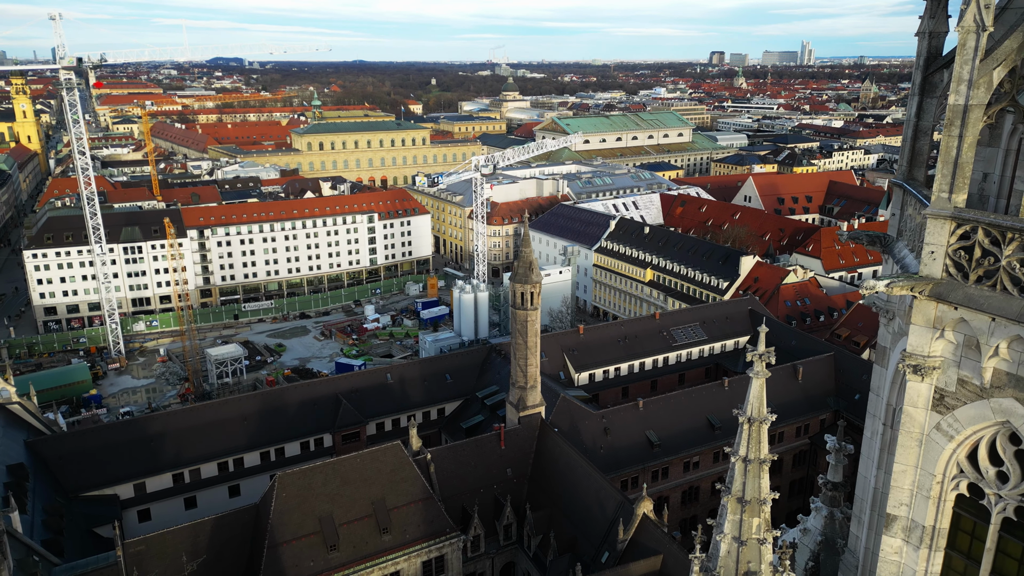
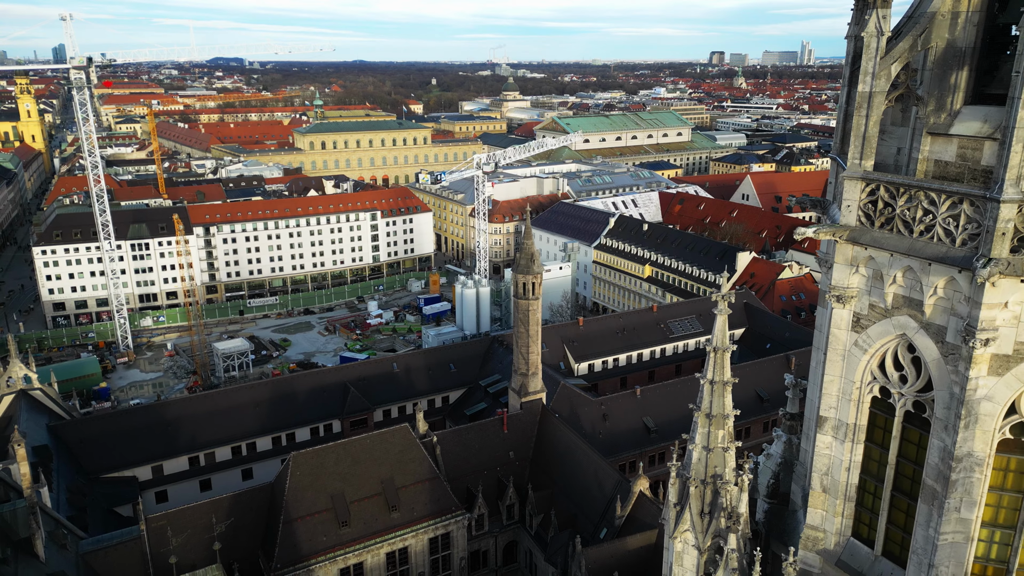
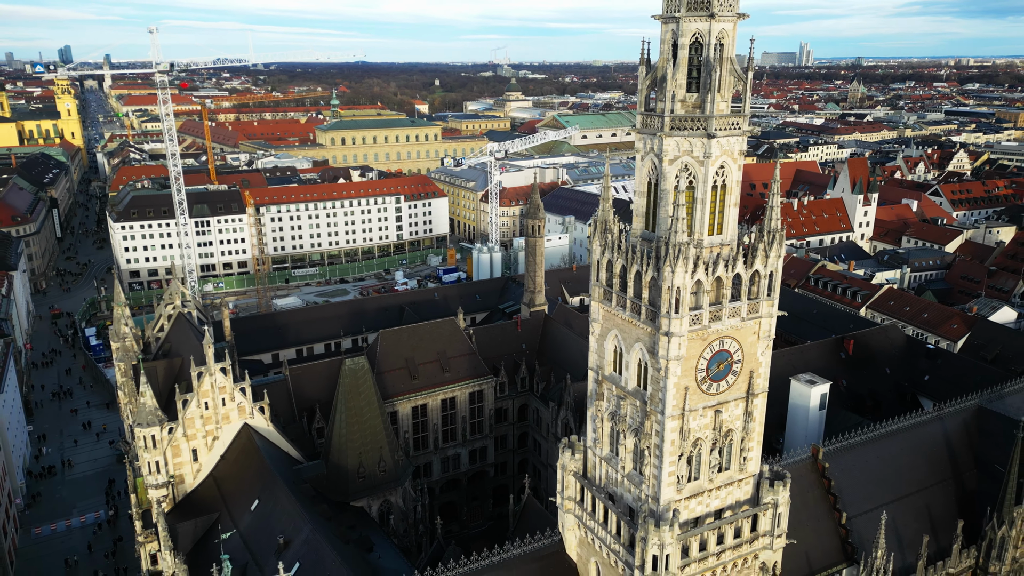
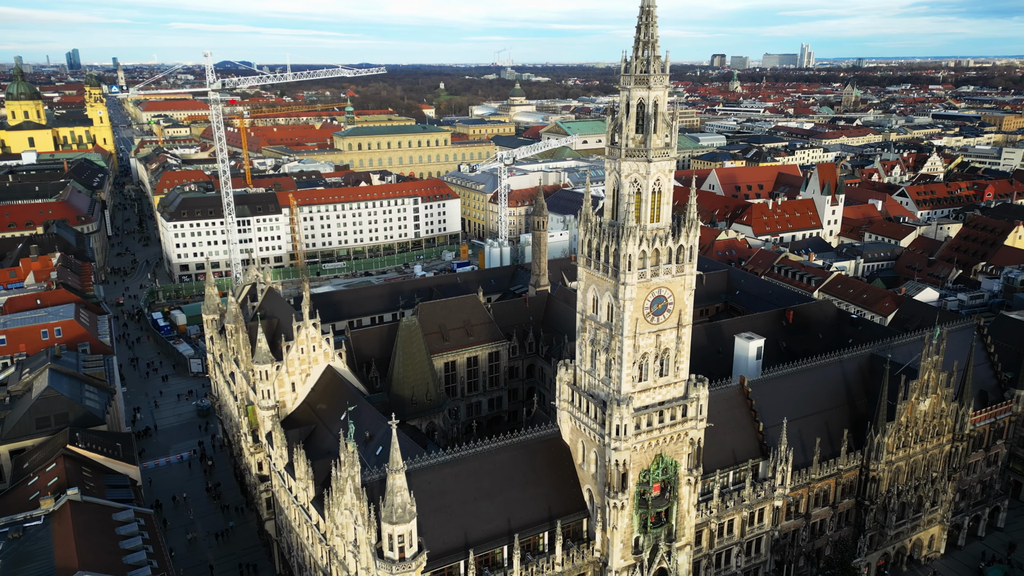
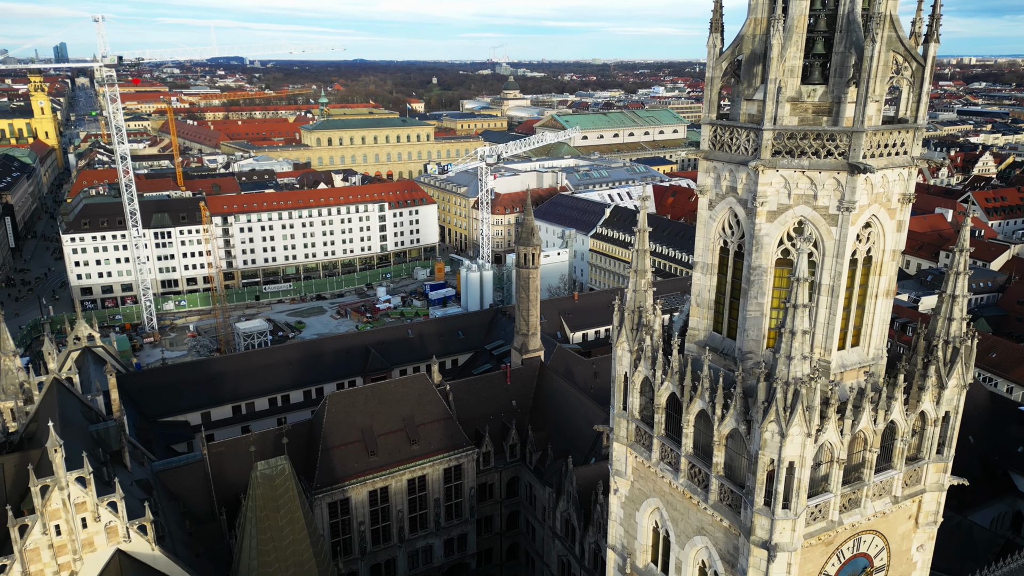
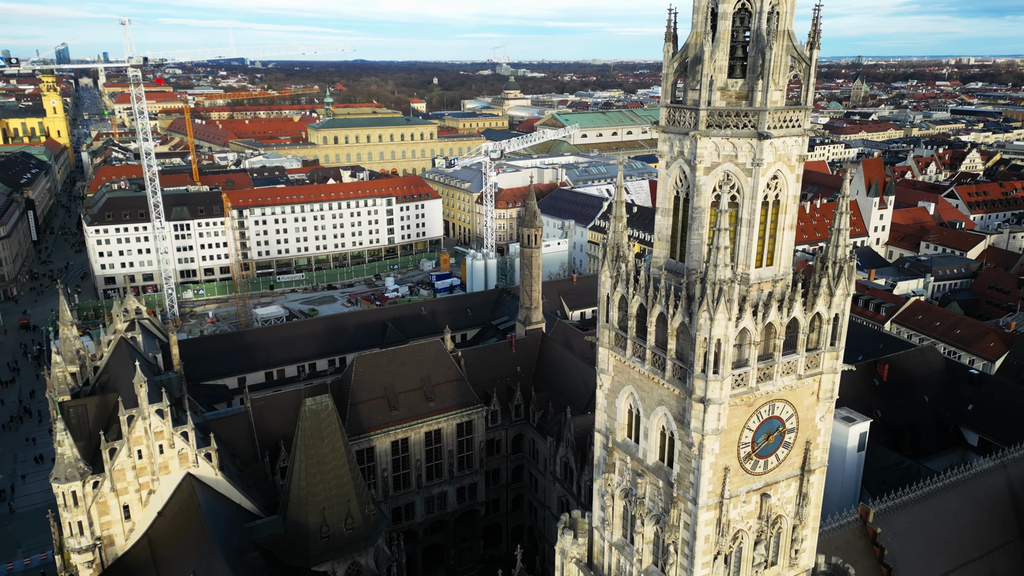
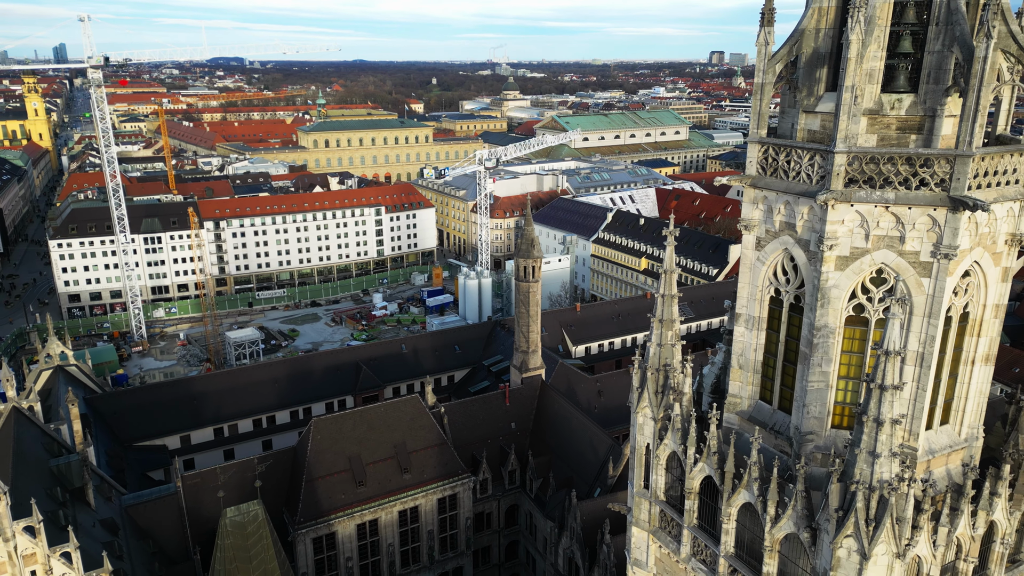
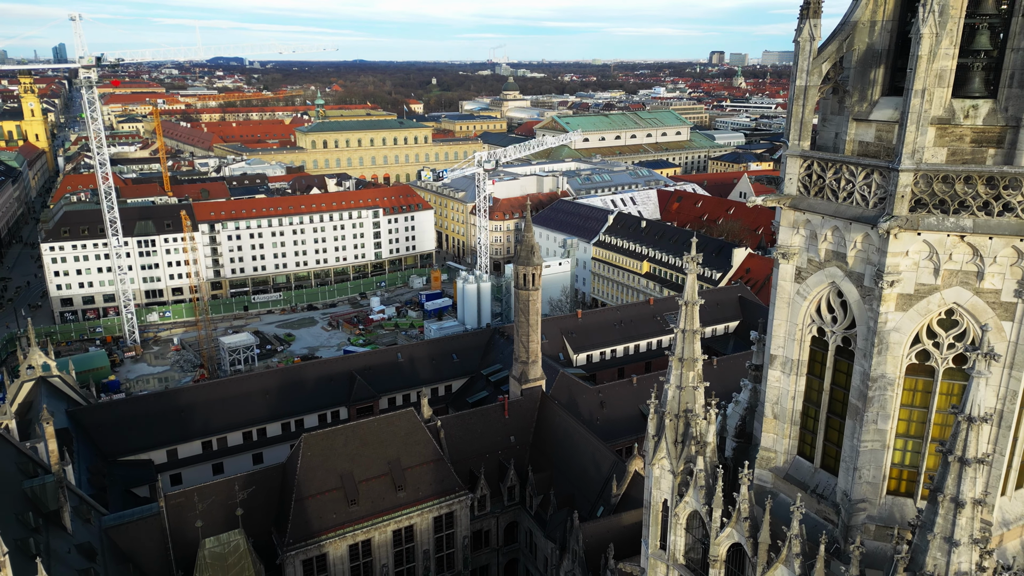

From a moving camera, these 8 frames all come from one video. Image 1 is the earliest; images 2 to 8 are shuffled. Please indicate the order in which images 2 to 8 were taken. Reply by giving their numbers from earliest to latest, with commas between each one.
2, 8, 7, 5, 6, 3, 4
